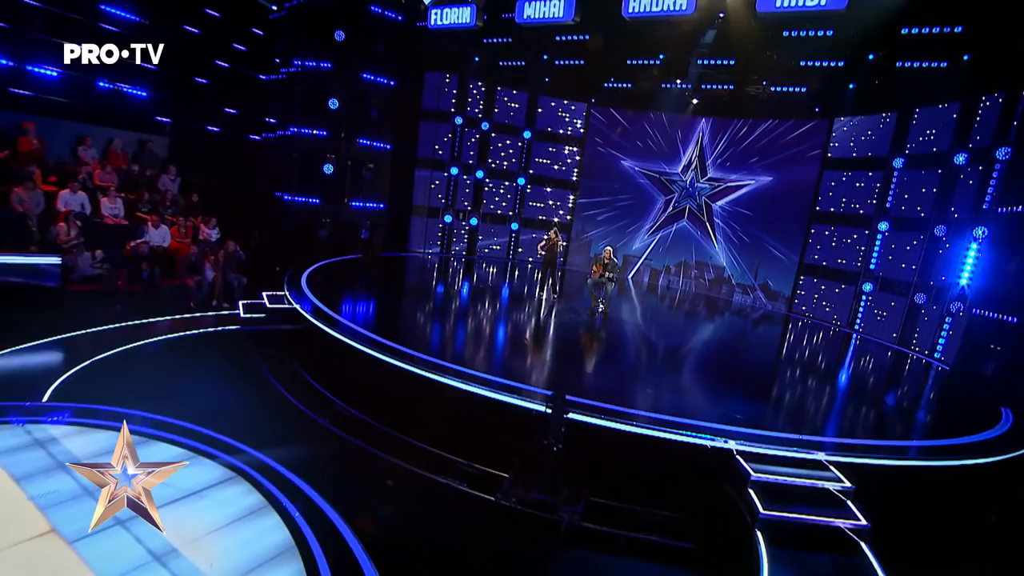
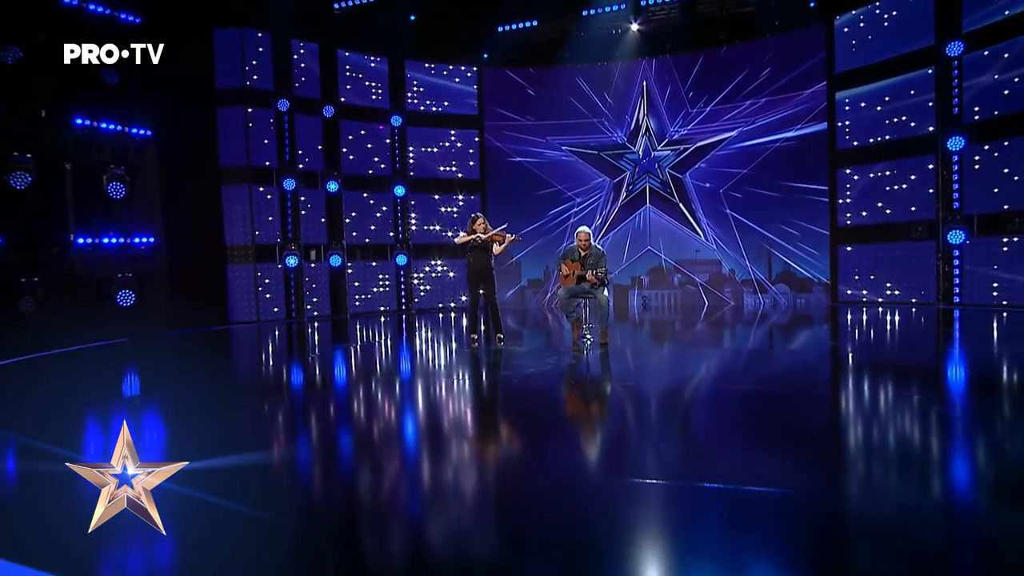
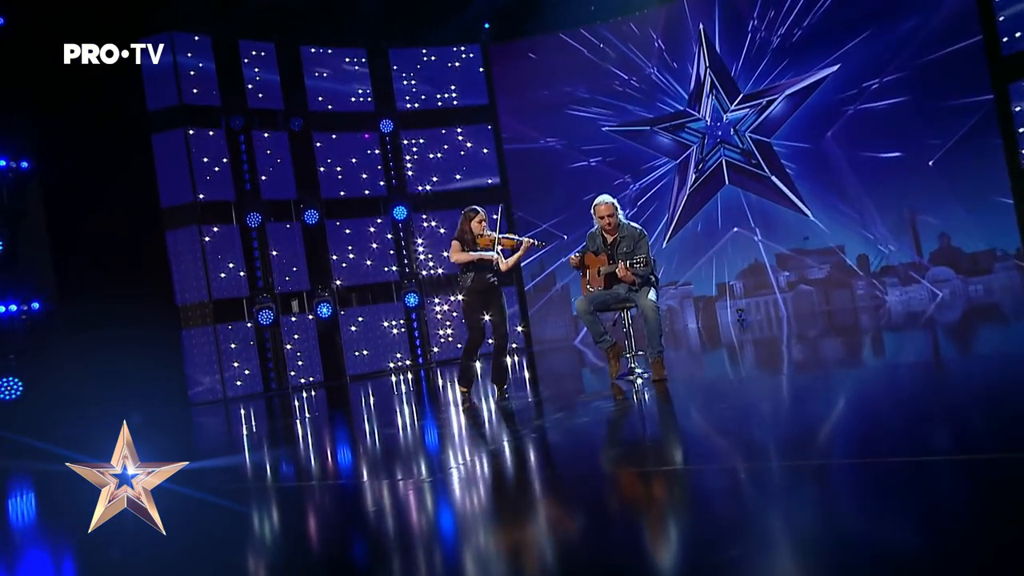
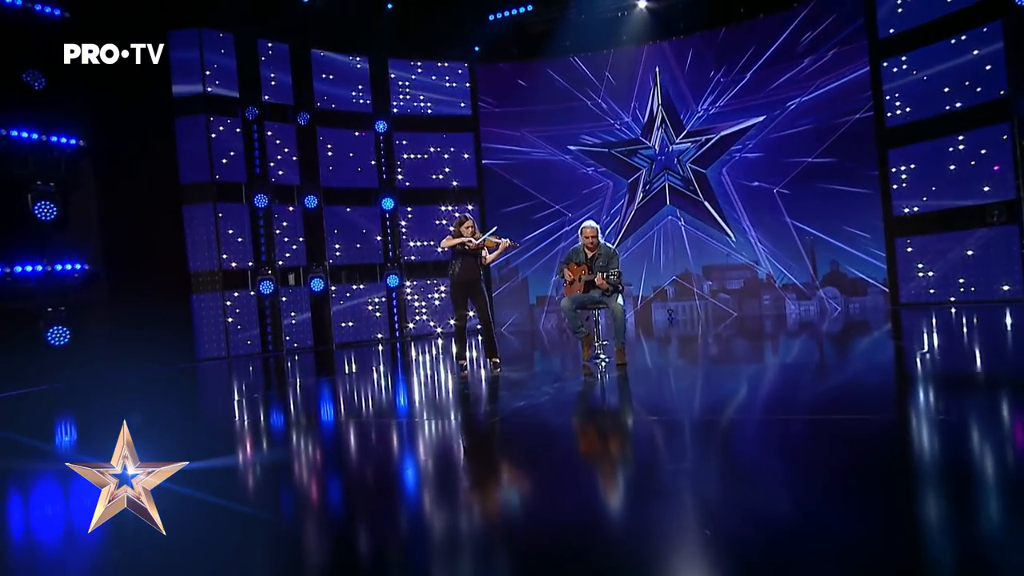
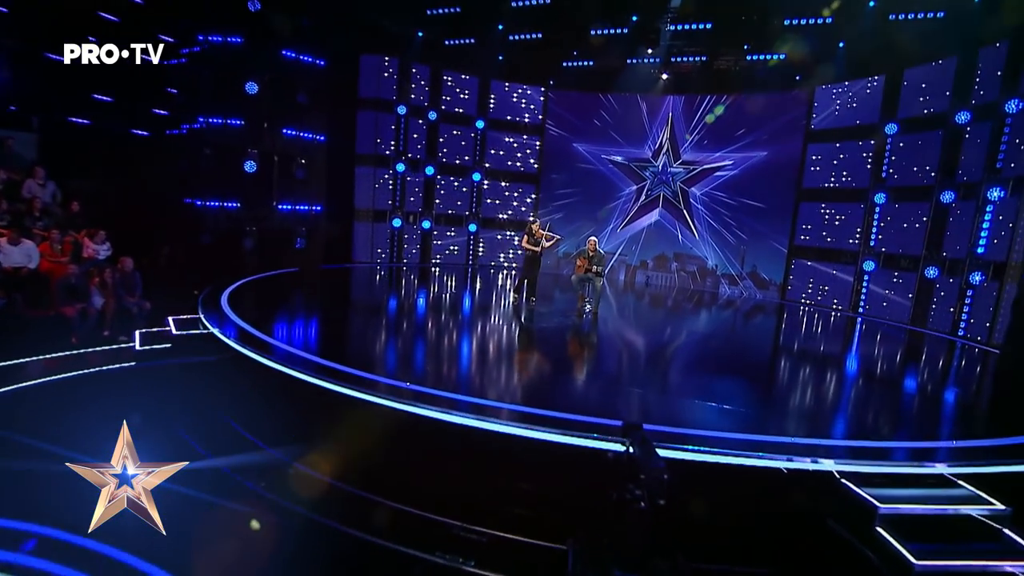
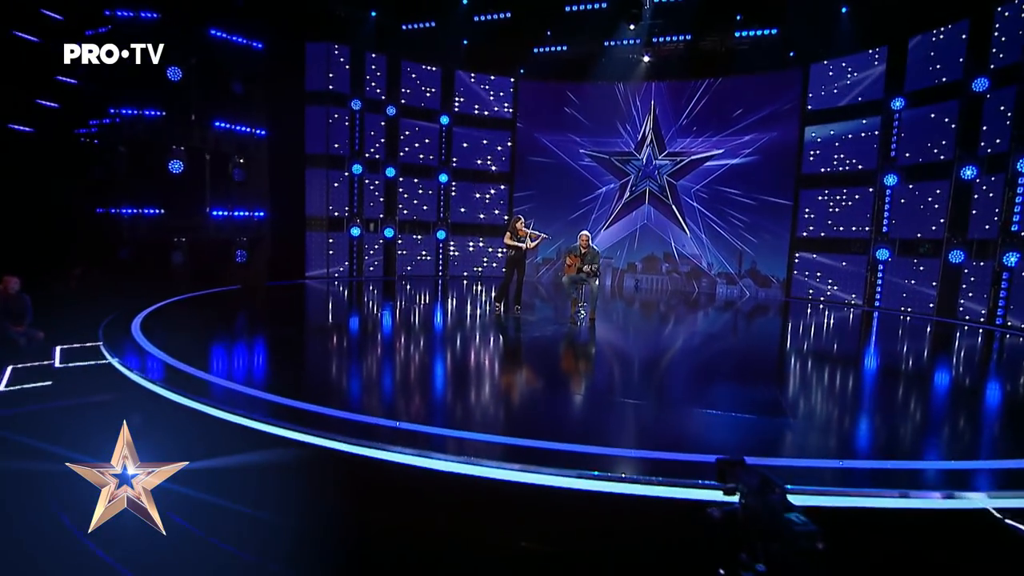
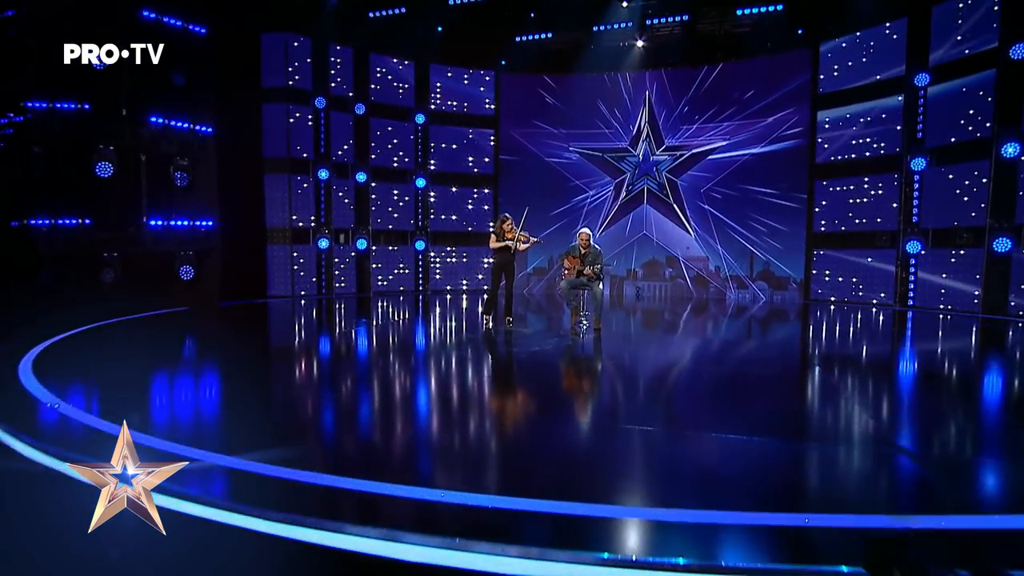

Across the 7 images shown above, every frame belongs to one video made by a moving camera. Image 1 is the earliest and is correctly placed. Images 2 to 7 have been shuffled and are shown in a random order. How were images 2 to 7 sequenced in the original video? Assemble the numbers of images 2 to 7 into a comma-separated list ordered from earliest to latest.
5, 6, 7, 2, 4, 3
